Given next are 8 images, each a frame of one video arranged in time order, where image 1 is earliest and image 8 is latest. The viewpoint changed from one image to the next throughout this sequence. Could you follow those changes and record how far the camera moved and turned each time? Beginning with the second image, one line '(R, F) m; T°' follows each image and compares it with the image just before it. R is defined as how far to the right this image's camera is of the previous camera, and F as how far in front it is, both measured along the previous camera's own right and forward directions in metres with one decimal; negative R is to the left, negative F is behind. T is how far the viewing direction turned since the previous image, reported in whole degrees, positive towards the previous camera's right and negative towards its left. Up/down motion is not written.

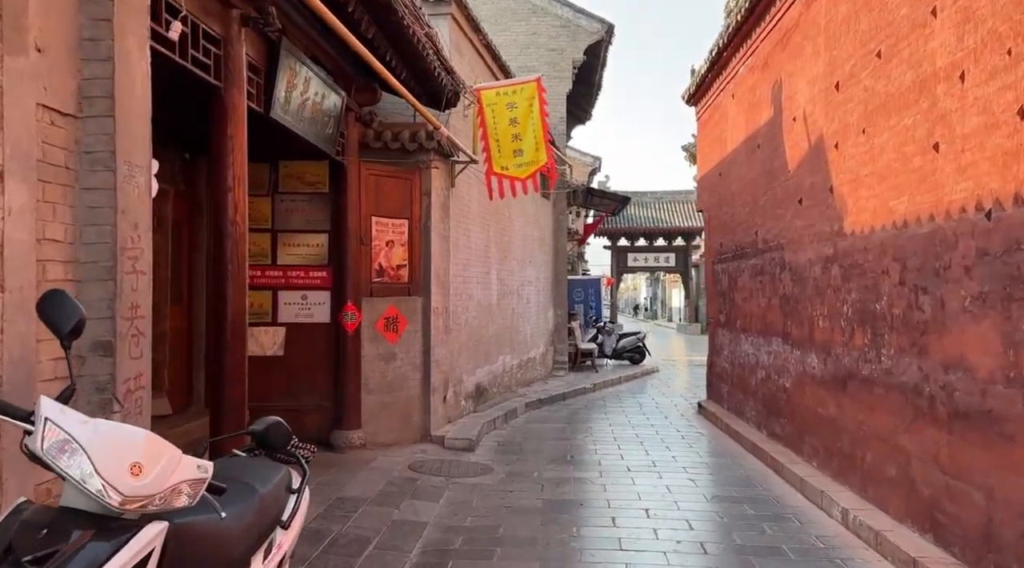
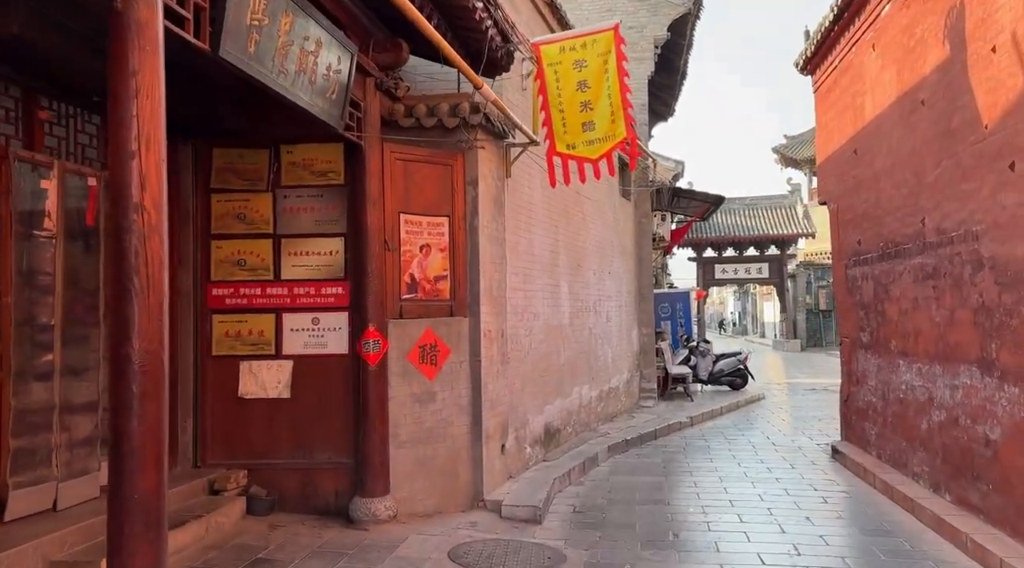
(0.0, +2.0) m; -5°
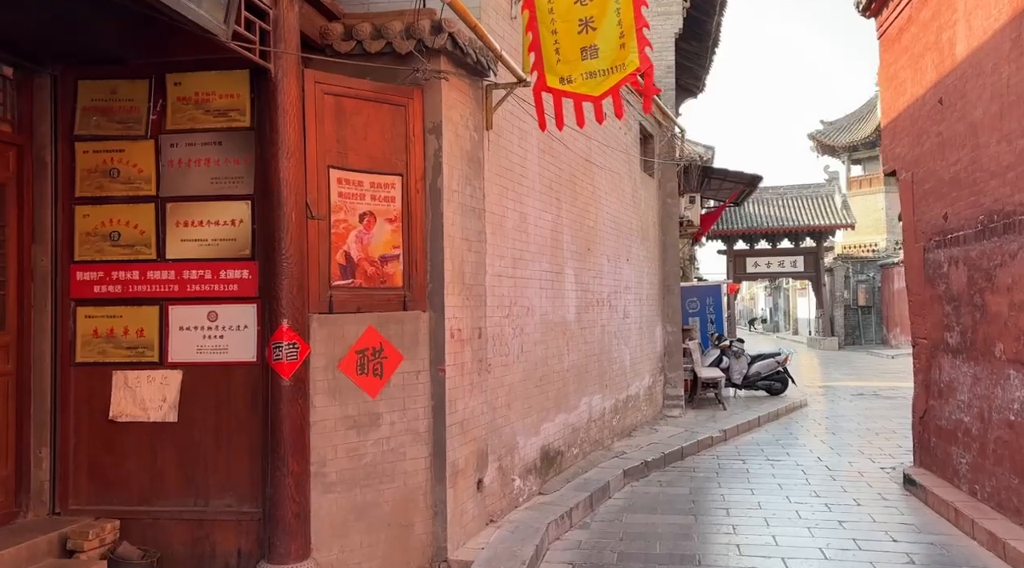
(+0.3, +1.7) m; -2°
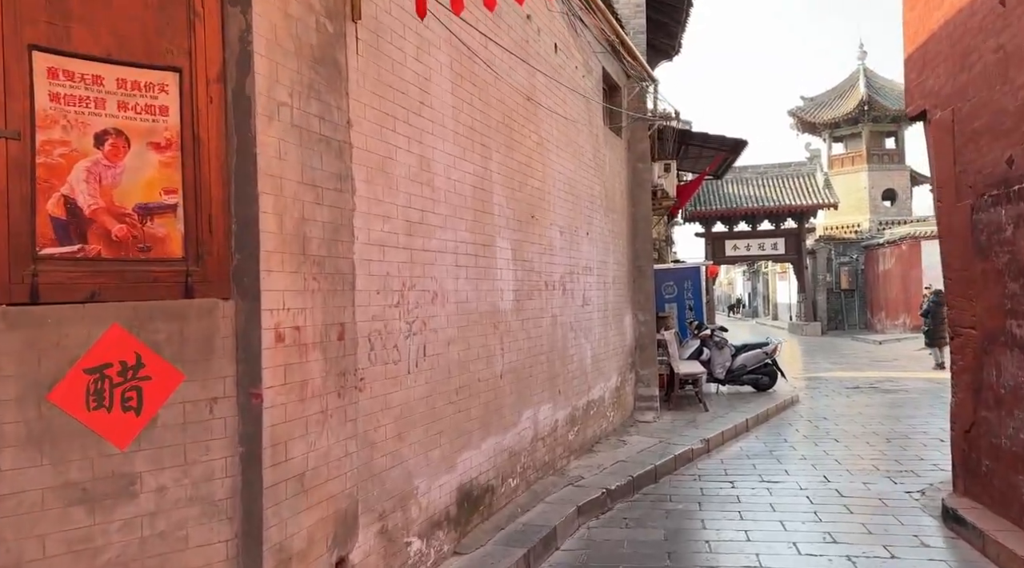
(+0.4, +1.8) m; +2°
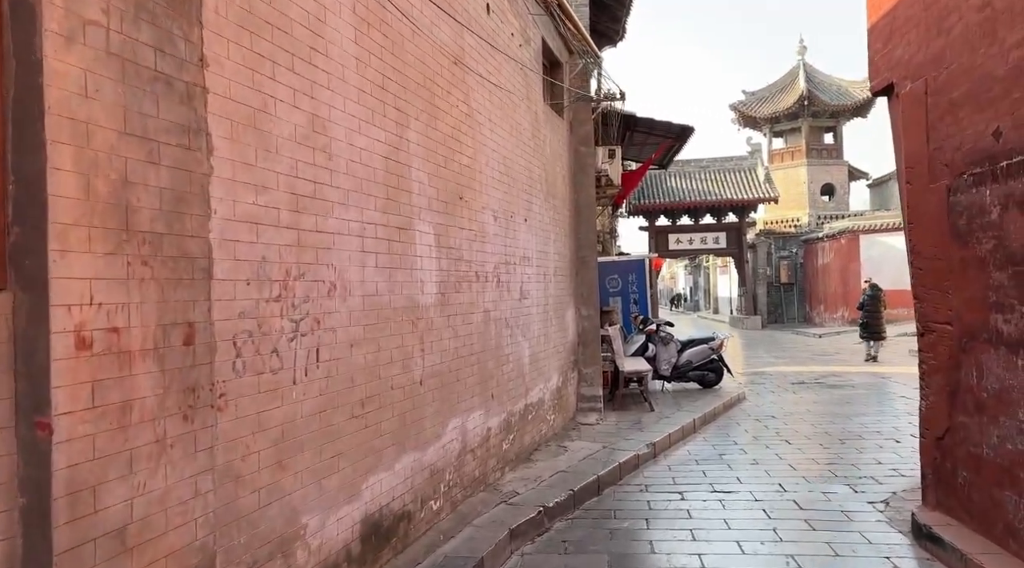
(+0.1, +0.7) m; +4°
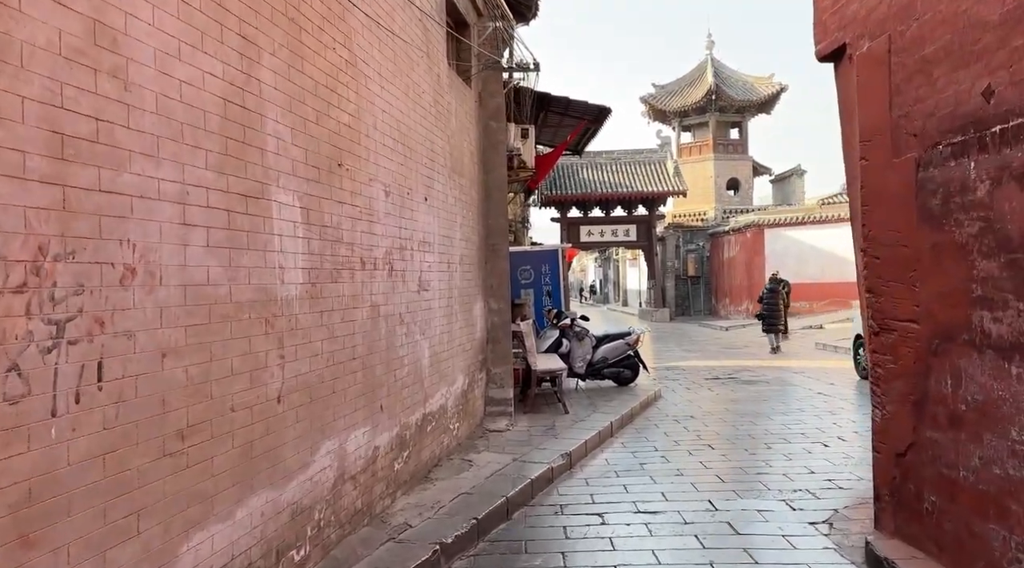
(+0.1, +0.9) m; +6°
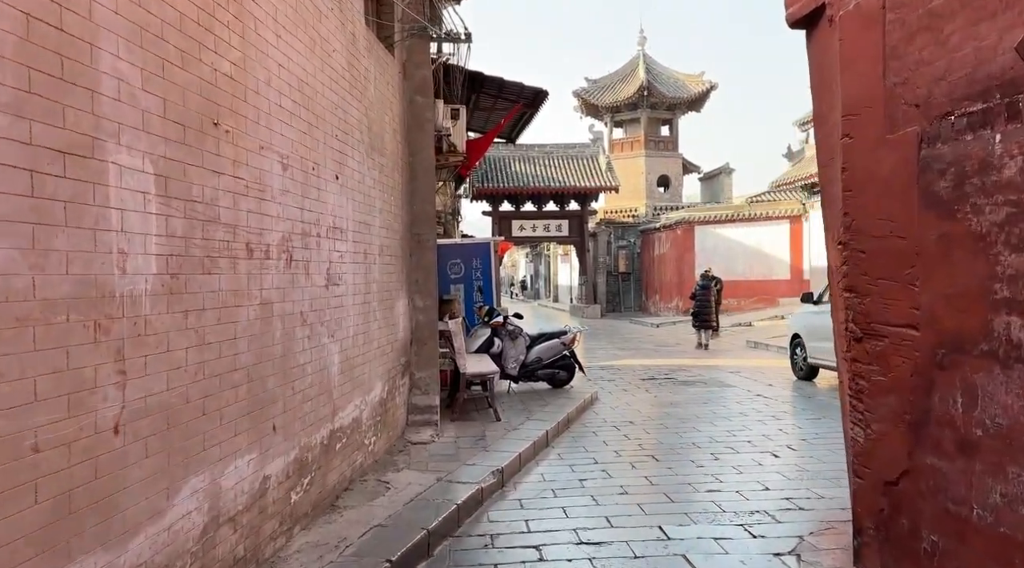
(0.0, +0.8) m; +5°
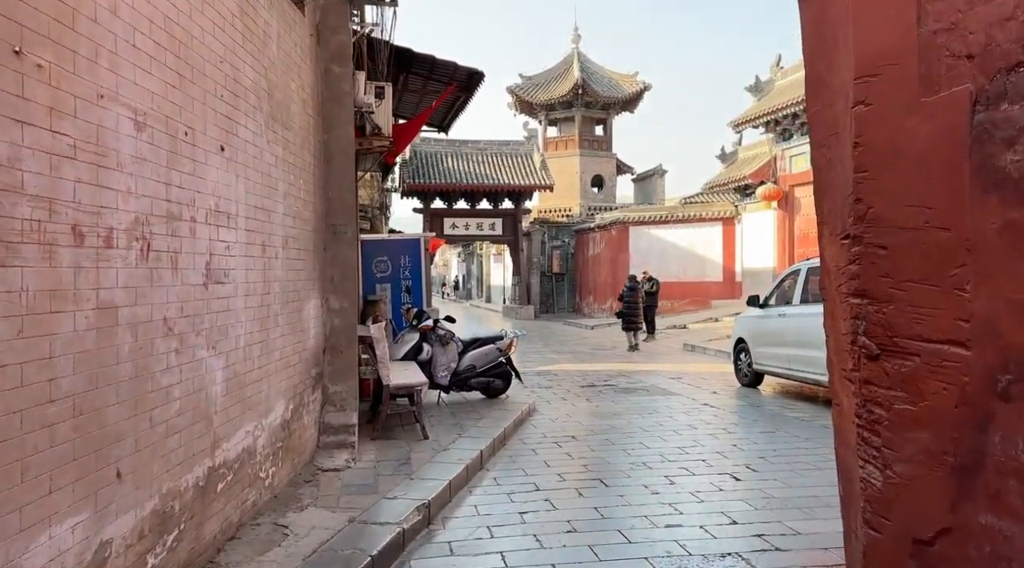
(0.0, +0.9) m; +5°
